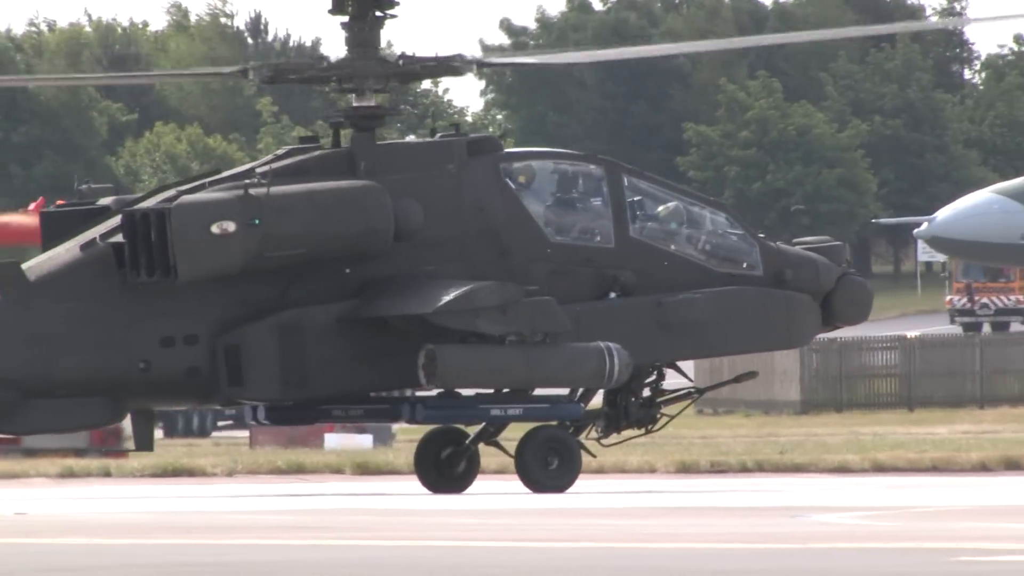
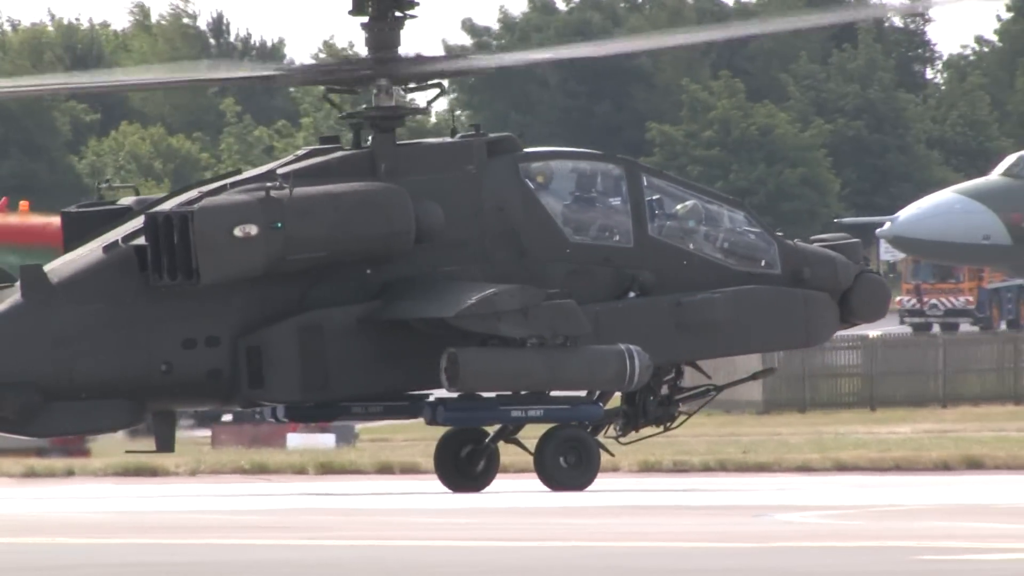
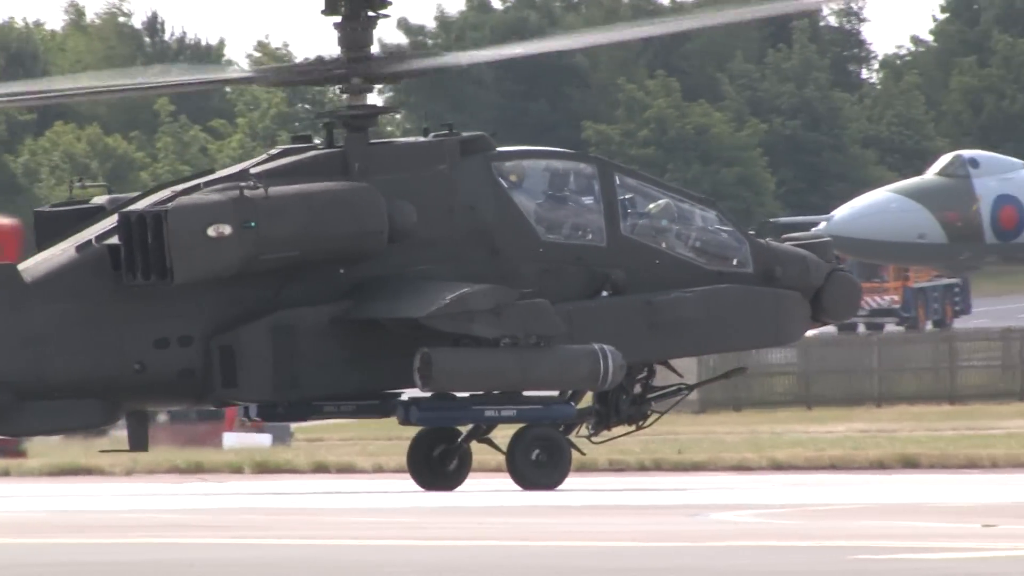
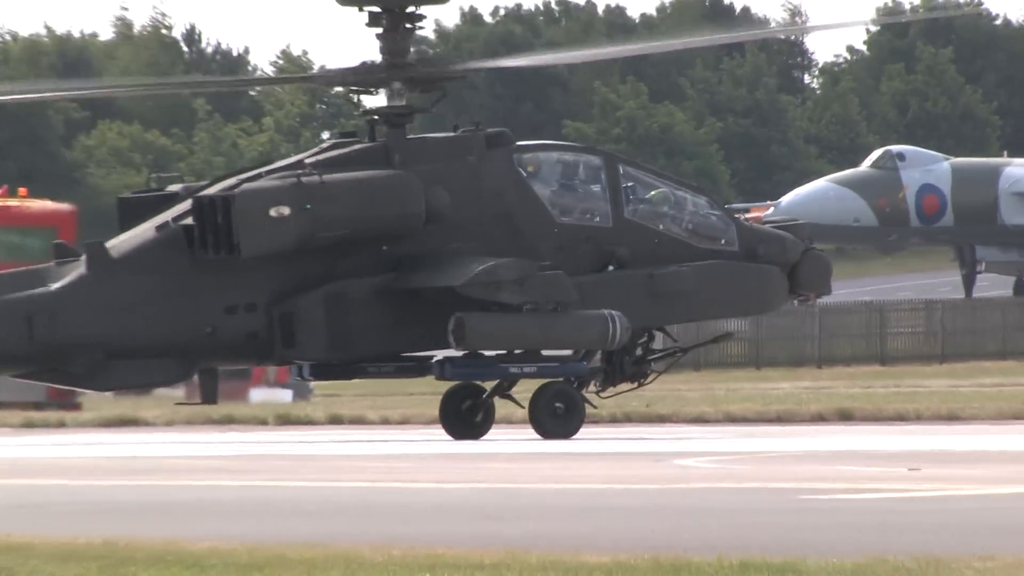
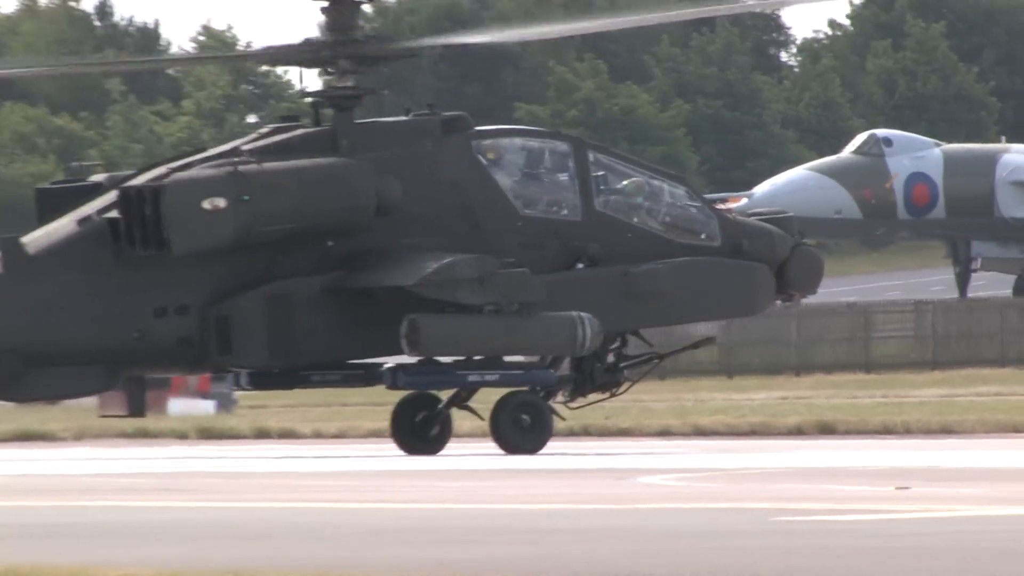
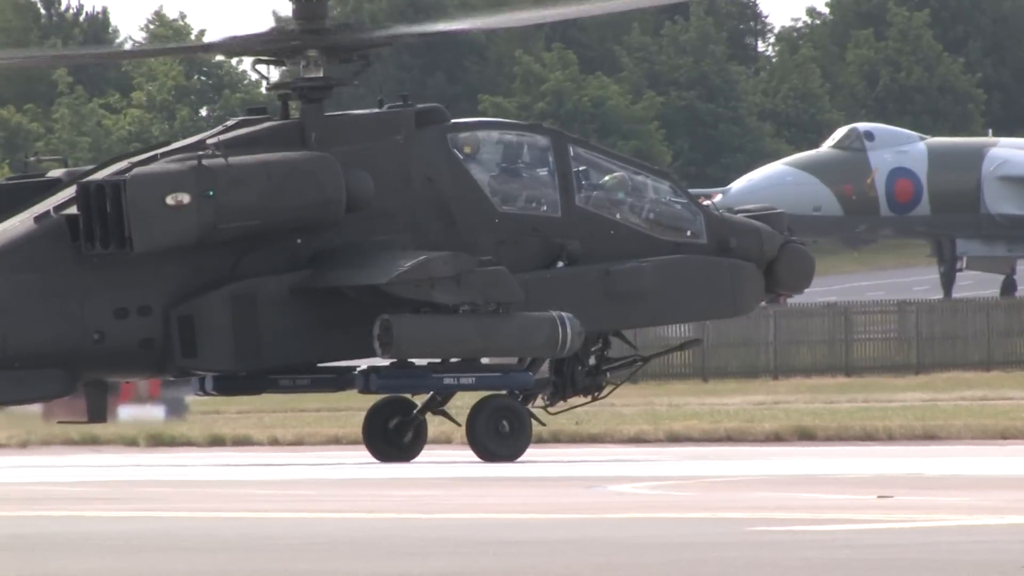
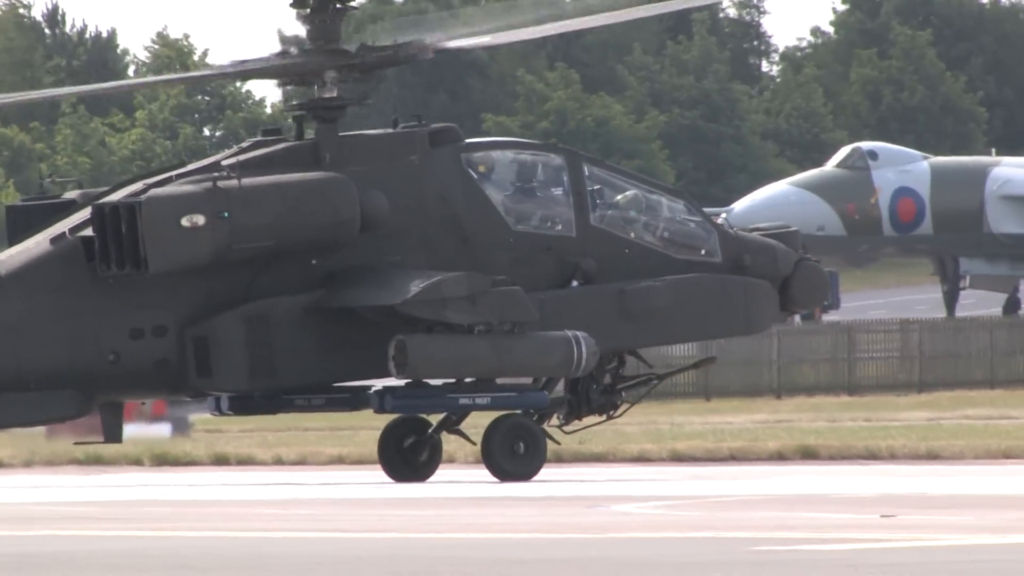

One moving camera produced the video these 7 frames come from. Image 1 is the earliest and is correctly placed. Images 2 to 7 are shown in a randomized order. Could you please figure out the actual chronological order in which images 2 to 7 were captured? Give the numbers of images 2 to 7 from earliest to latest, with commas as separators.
2, 3, 7, 6, 5, 4
